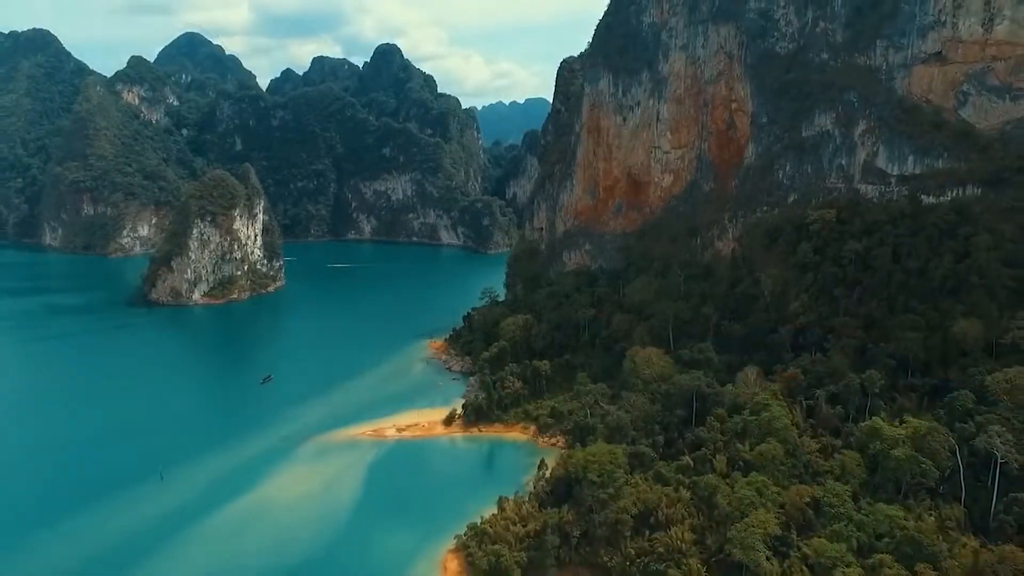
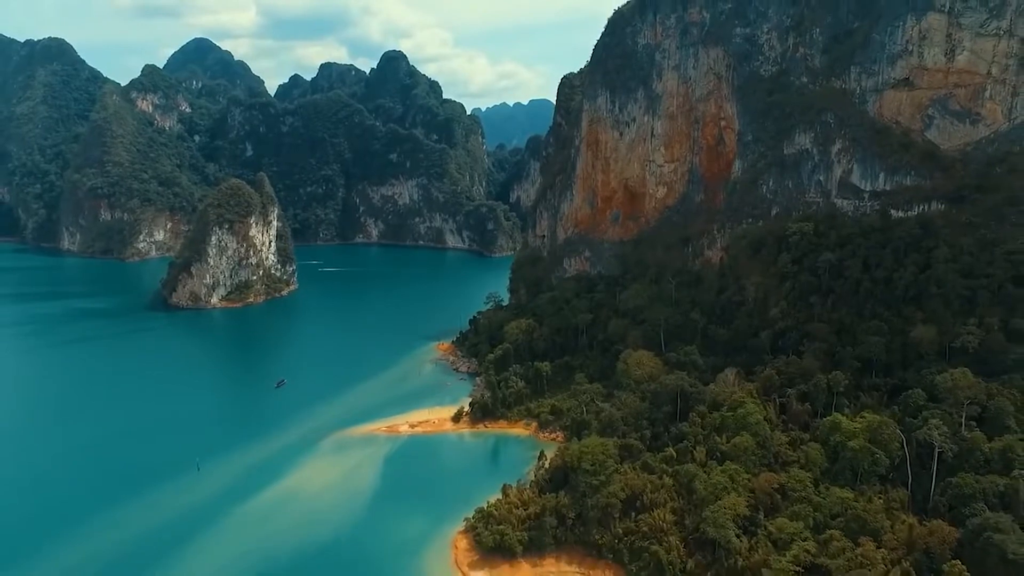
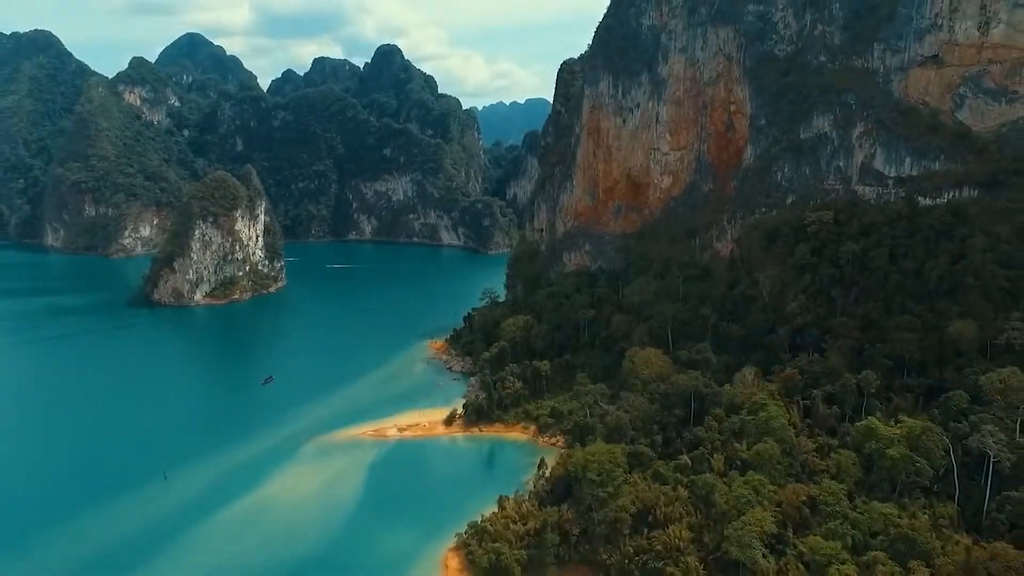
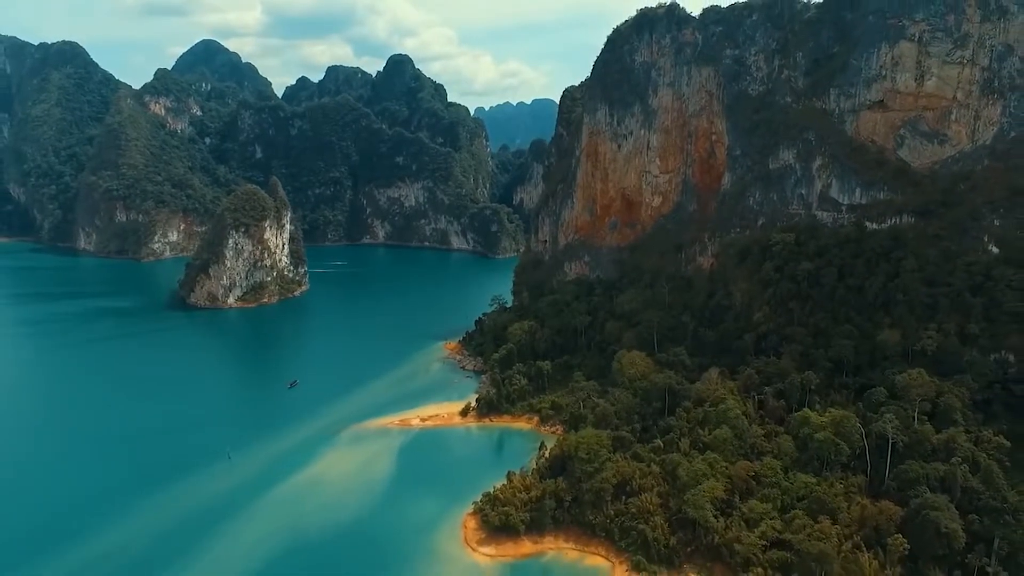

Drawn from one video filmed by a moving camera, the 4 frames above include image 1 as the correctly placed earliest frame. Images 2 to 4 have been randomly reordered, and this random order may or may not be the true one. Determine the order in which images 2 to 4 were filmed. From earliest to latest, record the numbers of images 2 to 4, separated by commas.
3, 2, 4
